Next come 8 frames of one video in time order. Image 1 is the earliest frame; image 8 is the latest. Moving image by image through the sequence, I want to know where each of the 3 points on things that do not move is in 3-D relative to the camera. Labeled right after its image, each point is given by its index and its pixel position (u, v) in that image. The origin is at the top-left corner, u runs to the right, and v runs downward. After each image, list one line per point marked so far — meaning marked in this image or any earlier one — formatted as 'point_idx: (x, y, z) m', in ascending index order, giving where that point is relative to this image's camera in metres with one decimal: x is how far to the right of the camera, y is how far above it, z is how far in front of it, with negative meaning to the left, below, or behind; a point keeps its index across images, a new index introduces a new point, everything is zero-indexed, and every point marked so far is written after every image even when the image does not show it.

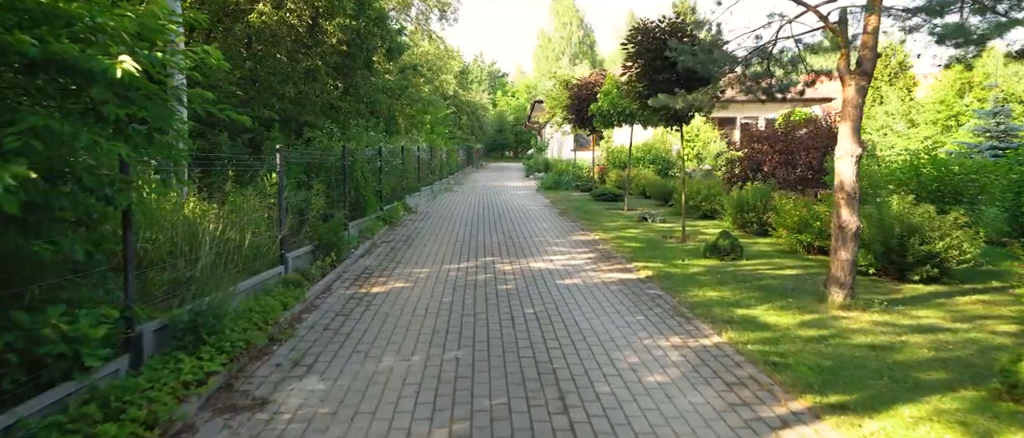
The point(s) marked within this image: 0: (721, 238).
0: (+2.9, -0.3, +8.4) m
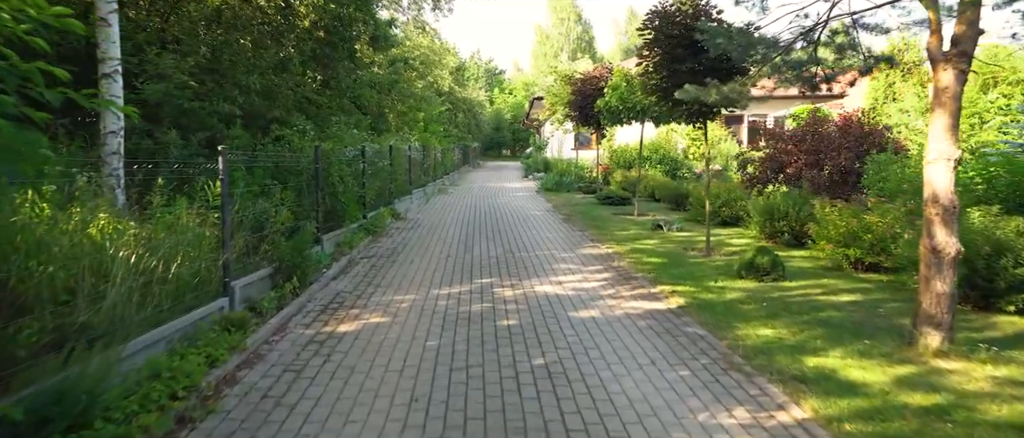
0: (+2.9, -0.4, +7.2) m
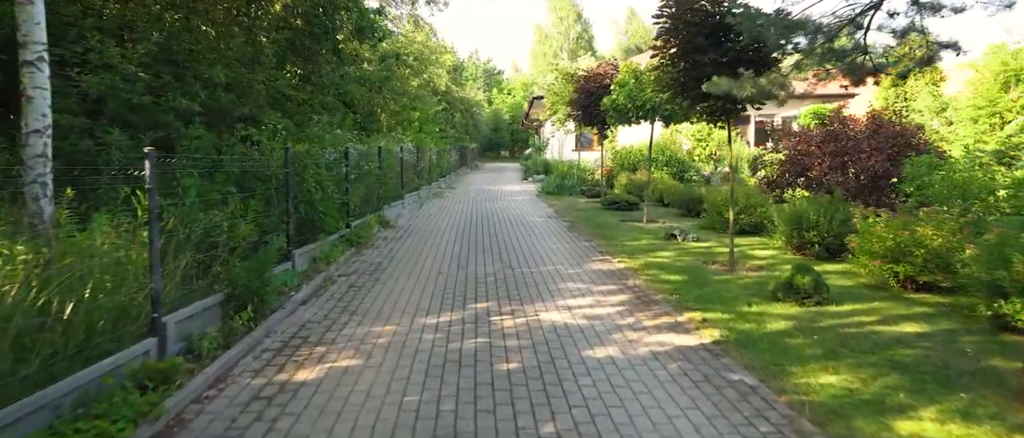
0: (+2.9, -0.6, +6.2) m
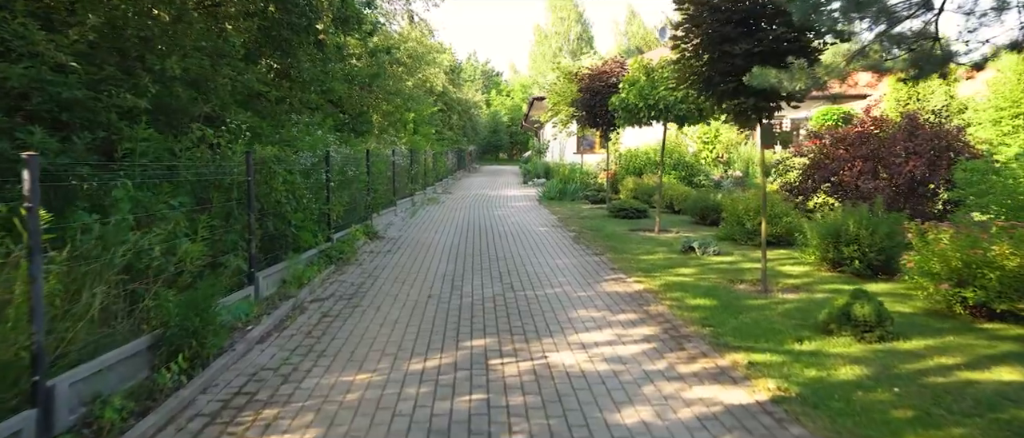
0: (+3.0, -0.7, +5.2) m
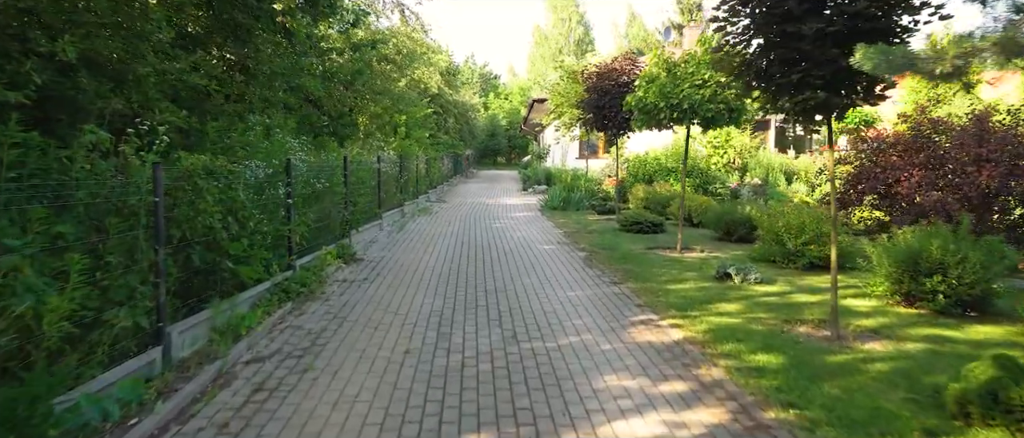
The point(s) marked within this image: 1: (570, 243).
0: (+3.0, -1.0, +3.6) m
1: (+1.1, -0.4, +11.1) m
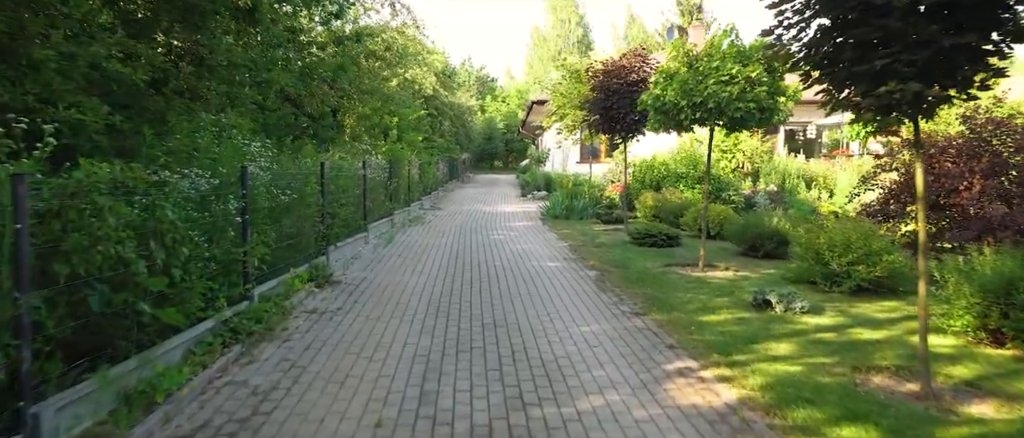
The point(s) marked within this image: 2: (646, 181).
0: (+3.0, -1.1, +2.5) m
1: (+1.1, -0.7, +9.9) m
2: (+4.0, +1.1, +17.8) m
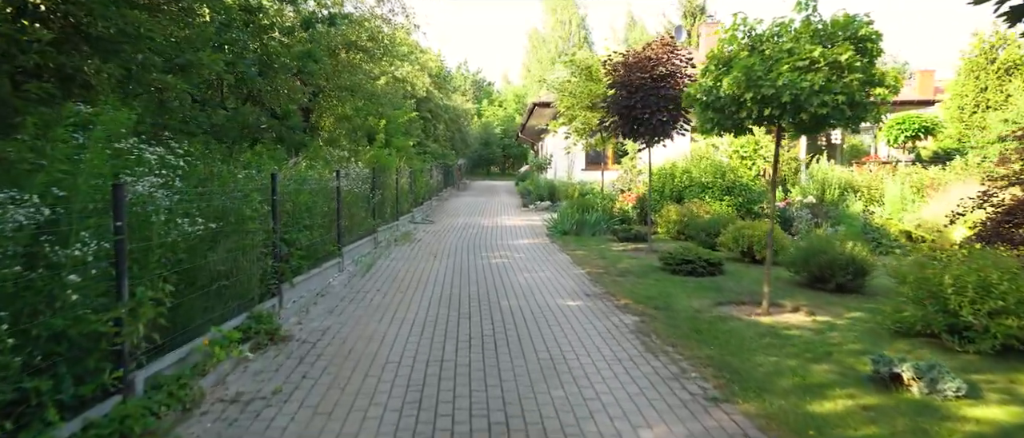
0: (+3.2, -1.4, +0.4) m
1: (+1.2, -1.0, +7.9) m
2: (+4.0, +0.7, +15.7) m
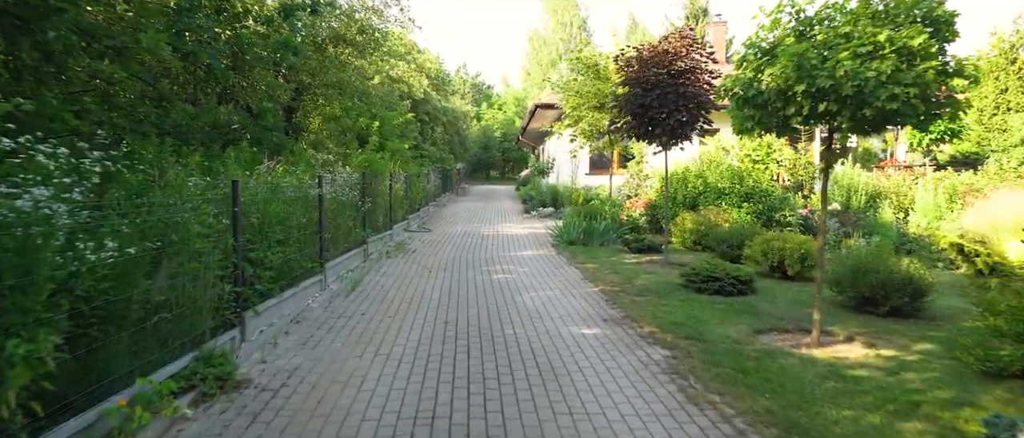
0: (+3.3, -1.5, -0.7) m
1: (+1.3, -1.1, +6.8) m
2: (+4.1, +0.5, +14.7) m
